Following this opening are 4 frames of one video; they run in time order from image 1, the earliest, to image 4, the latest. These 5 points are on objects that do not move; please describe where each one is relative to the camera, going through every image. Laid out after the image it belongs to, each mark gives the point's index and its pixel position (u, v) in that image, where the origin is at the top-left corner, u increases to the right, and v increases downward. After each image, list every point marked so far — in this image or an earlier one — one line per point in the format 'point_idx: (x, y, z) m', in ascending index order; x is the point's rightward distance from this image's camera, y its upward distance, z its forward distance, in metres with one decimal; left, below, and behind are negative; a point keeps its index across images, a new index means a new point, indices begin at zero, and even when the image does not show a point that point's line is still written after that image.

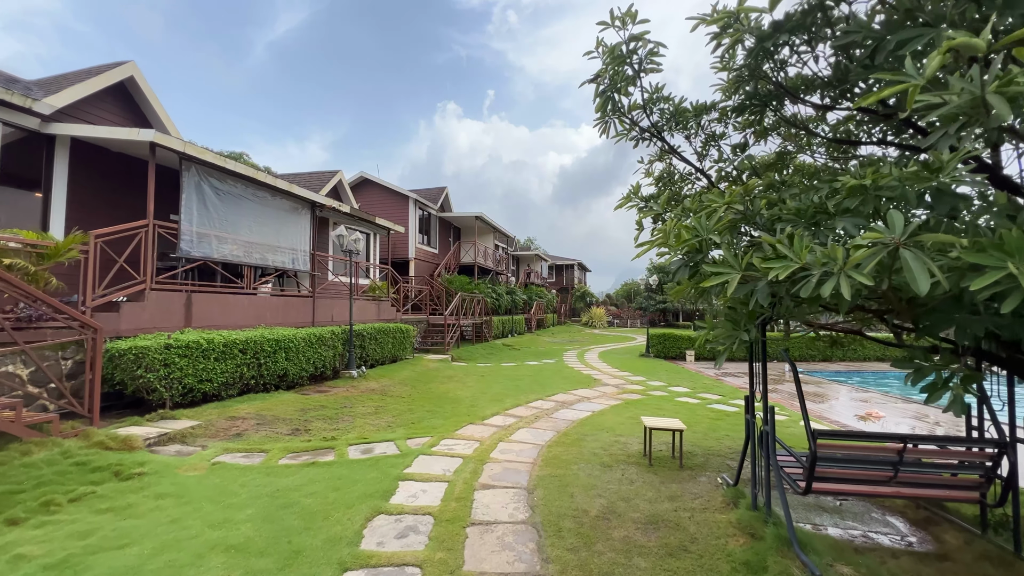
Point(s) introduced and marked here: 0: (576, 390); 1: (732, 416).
0: (+1.3, -2.1, +8.9) m
1: (+3.5, -2.1, +7.0) m
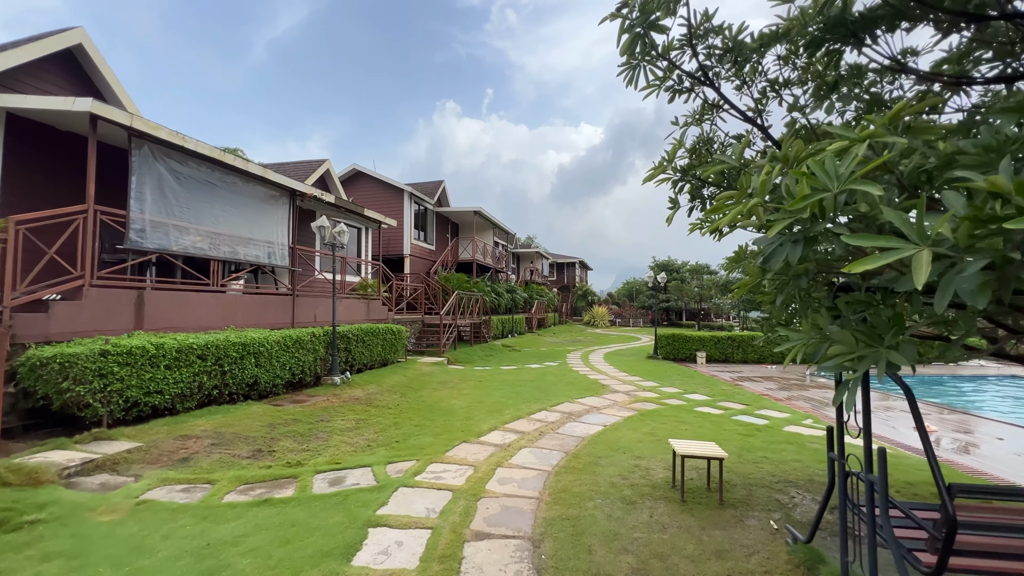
0: (+1.3, -2.1, +8.1) m
1: (+3.5, -2.0, +6.1) m
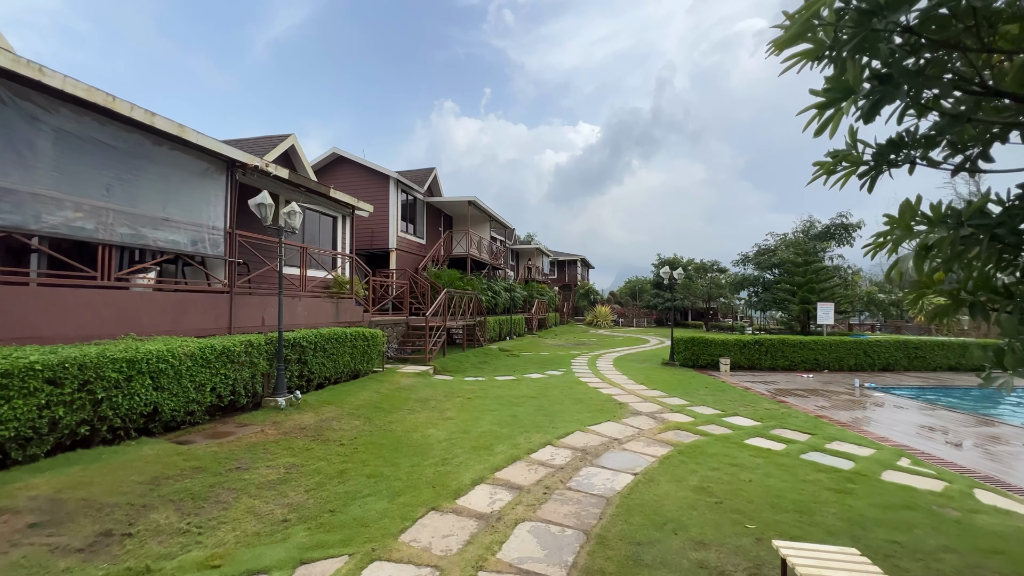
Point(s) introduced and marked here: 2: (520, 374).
0: (+1.3, -2.0, +6.3) m
1: (+3.5, -2.0, +4.3) m
2: (+0.2, -2.2, +11.3) m
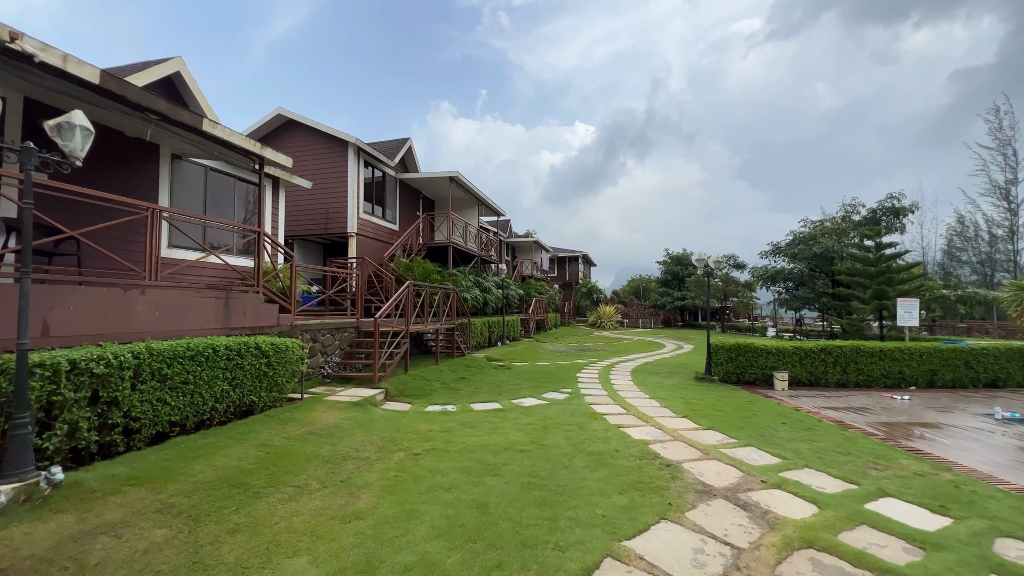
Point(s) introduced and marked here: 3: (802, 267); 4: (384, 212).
0: (+1.0, -1.8, +3.2) m
1: (+3.2, -1.8, +1.2) m
2: (-0.1, -2.1, +8.1) m
3: (+13.1, +1.2, +19.1) m
4: (-4.2, +2.5, +14.0) m
